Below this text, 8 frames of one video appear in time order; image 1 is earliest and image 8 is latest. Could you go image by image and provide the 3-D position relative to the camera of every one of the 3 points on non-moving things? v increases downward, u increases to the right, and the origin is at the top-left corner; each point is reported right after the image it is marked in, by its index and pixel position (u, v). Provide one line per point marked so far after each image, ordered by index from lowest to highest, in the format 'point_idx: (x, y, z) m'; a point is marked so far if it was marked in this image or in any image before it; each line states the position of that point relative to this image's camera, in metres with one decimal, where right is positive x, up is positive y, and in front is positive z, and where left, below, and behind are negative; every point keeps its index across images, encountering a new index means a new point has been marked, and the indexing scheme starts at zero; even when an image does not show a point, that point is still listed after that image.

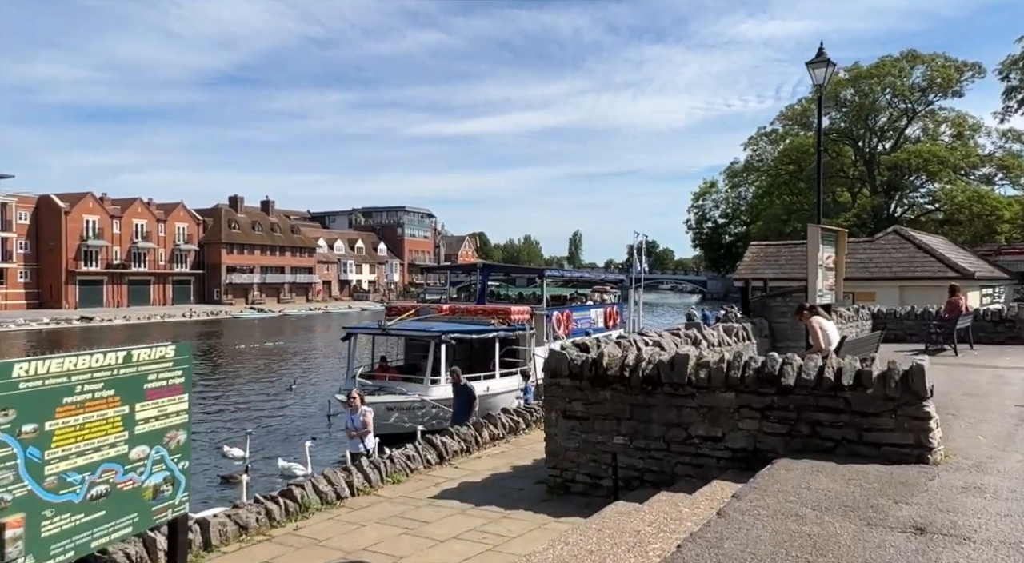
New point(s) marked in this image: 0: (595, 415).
0: (+0.7, -1.2, +7.3) m
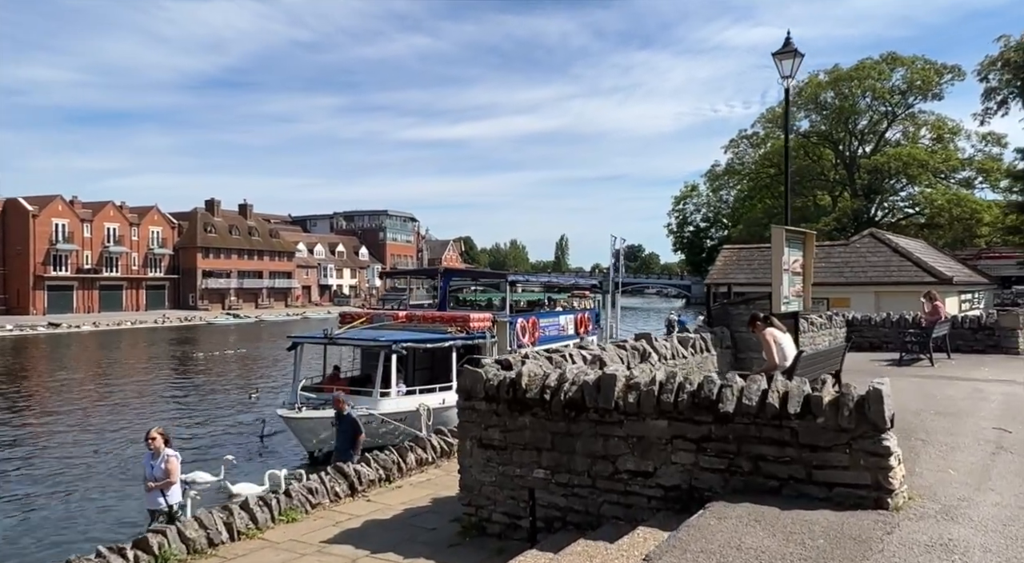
0: (0.0, -1.3, +6.4) m
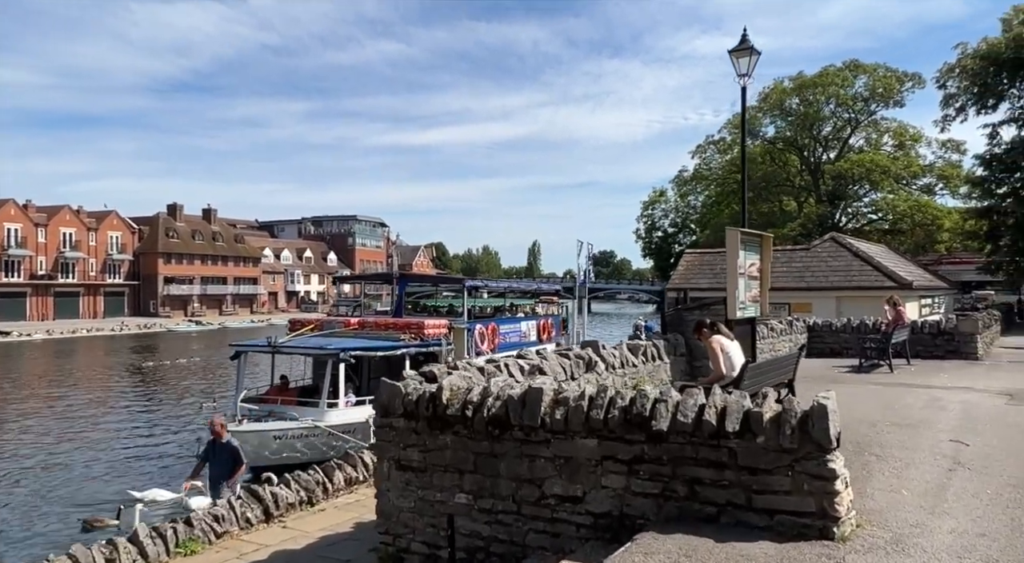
0: (-0.6, -1.3, +5.8) m
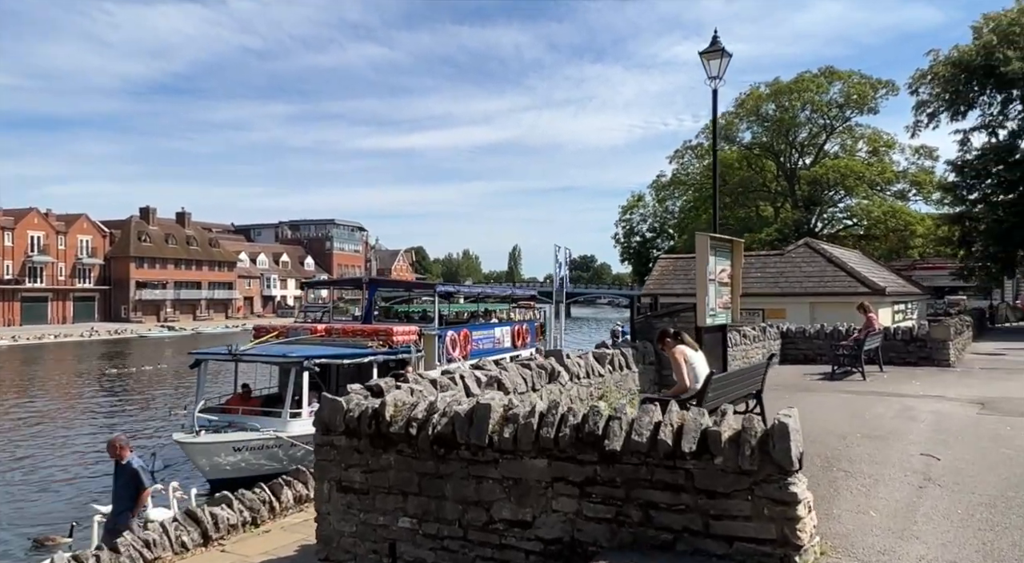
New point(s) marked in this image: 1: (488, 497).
0: (-0.9, -1.4, +5.5) m
1: (-0.2, -1.3, +5.1) m
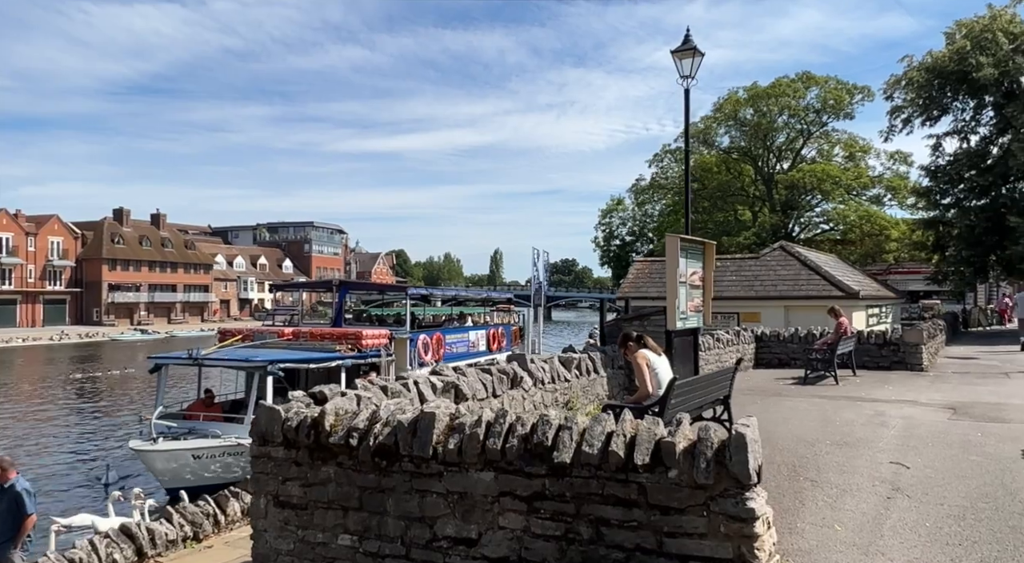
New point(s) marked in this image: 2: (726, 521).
0: (-1.2, -1.4, +5.1) m
1: (-0.5, -1.3, +4.8) m
2: (+1.1, -1.2, +4.1) m
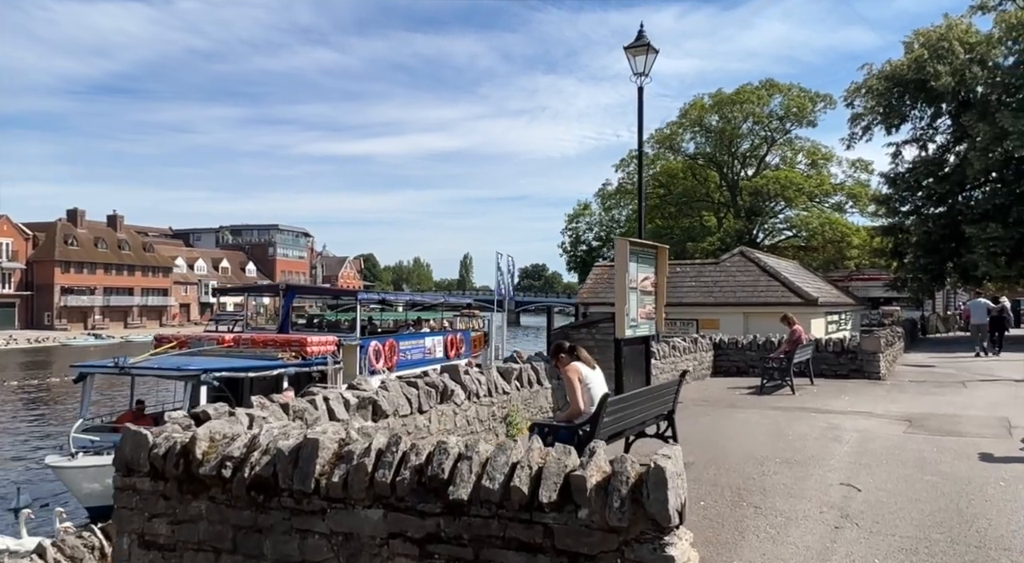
0: (-1.8, -1.4, +4.5) m
1: (-1.0, -1.4, +4.1) m
2: (+0.6, -1.2, +3.5) m
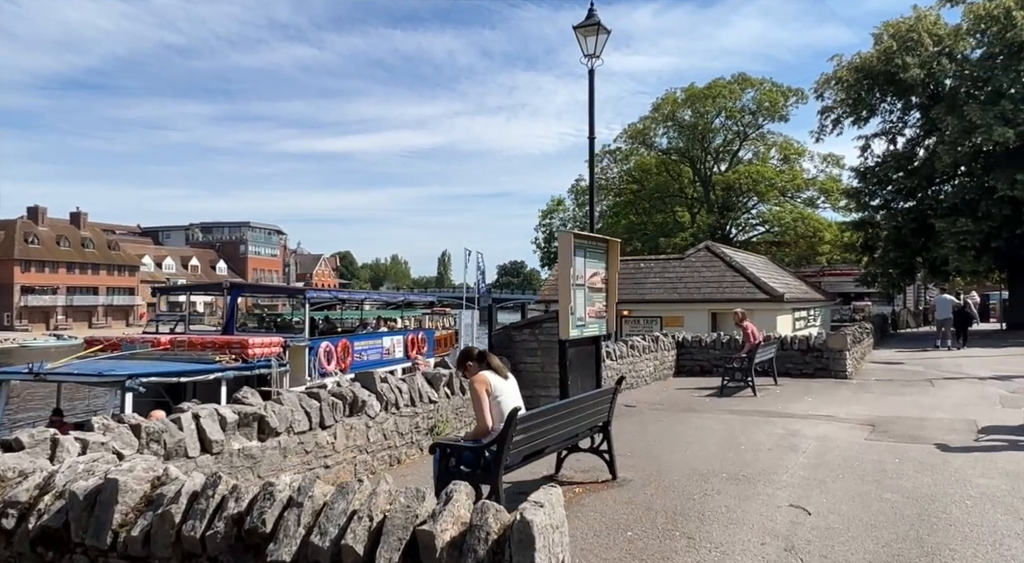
0: (-2.4, -1.4, +3.6) m
1: (-1.6, -1.4, +3.3) m
2: (0.0, -1.2, +2.6) m
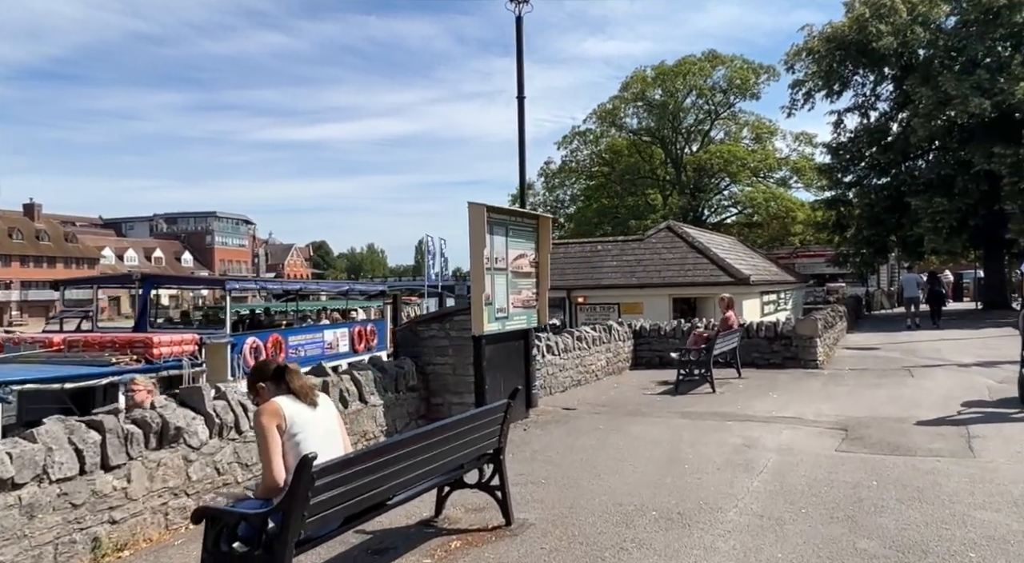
0: (-3.2, -1.4, +1.8) m
1: (-2.4, -1.4, +1.5) m
2: (-0.8, -1.2, +0.9) m
